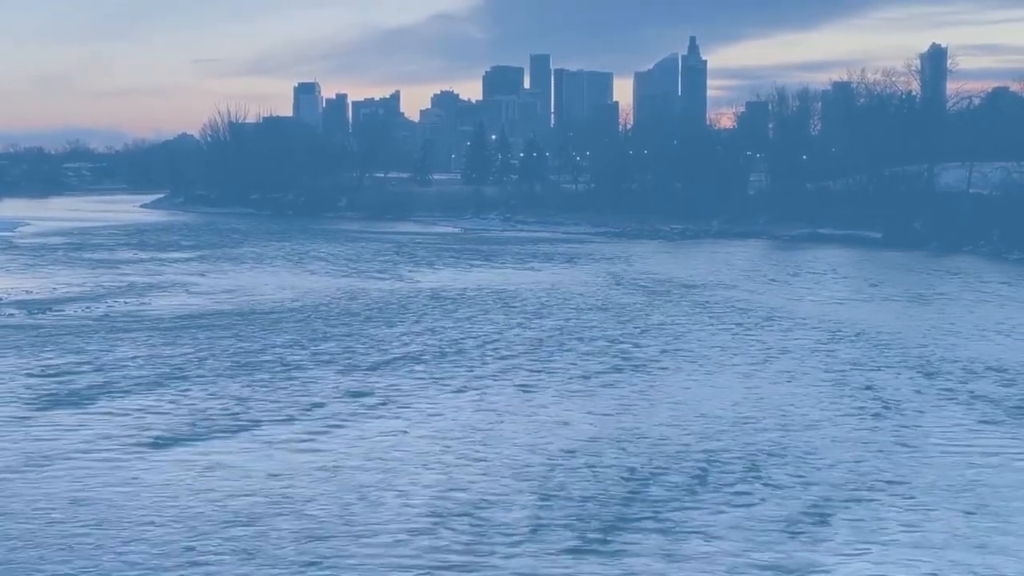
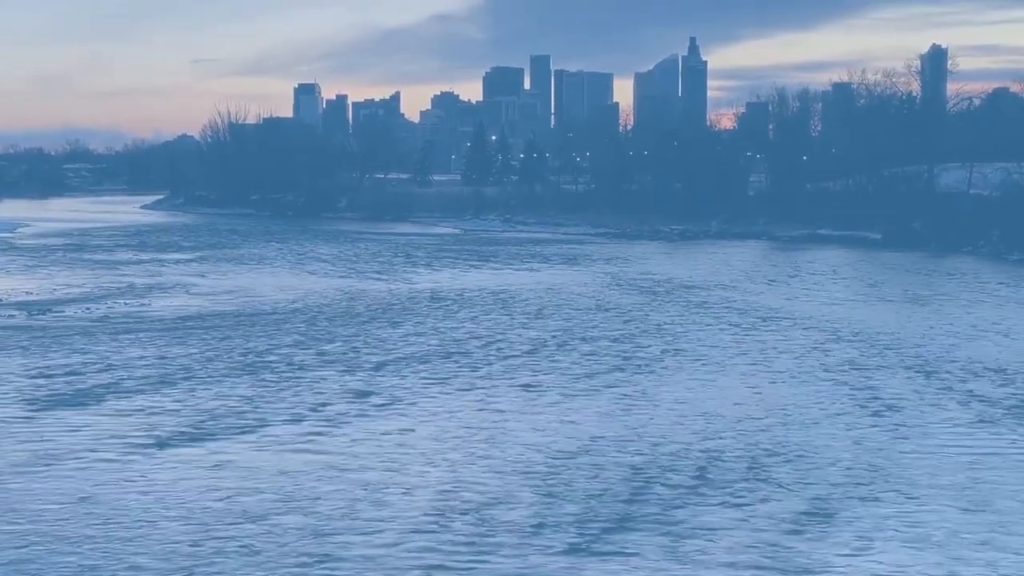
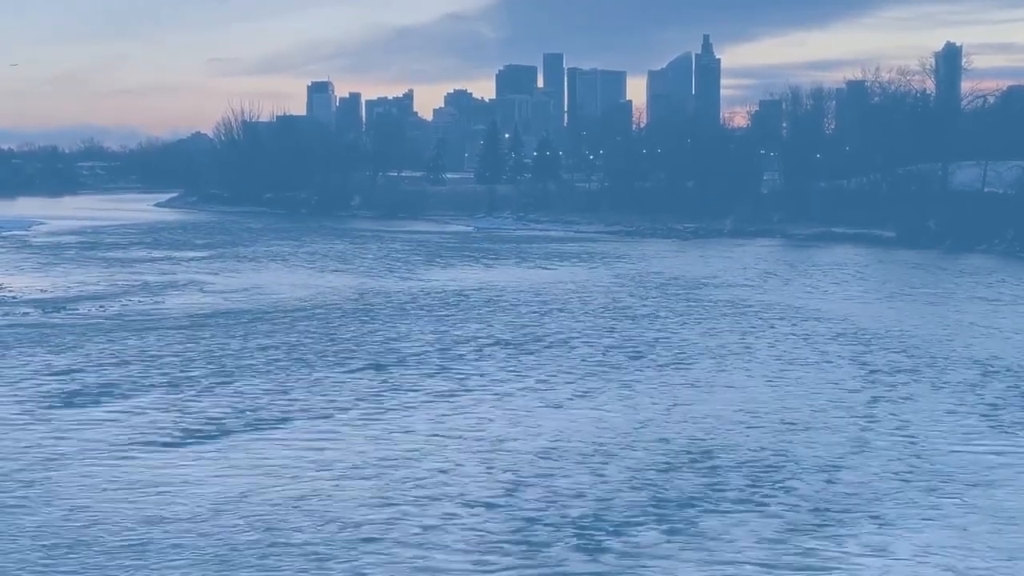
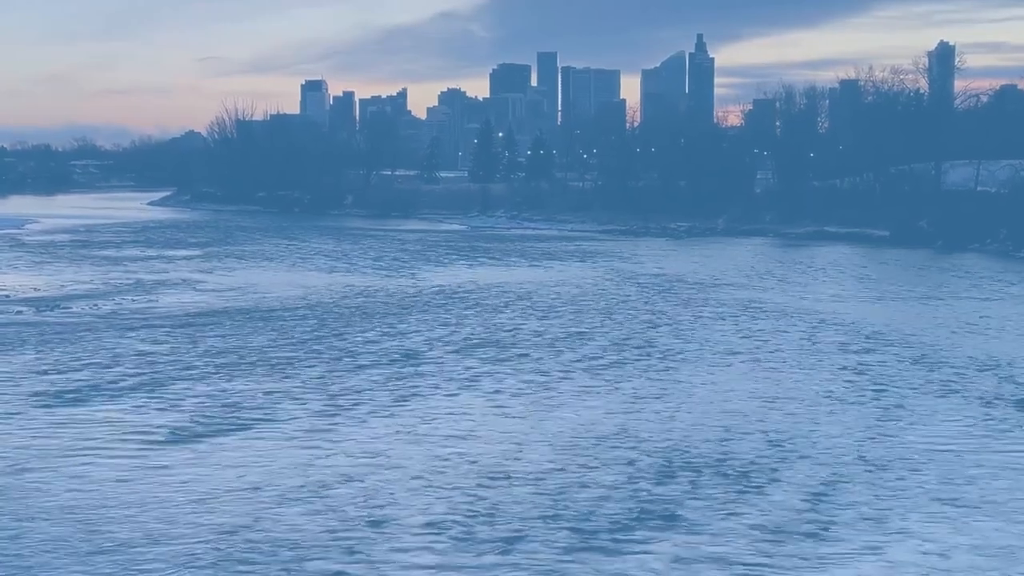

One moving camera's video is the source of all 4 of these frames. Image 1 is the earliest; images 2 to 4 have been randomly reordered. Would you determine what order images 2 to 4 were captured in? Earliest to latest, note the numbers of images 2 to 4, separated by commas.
2, 4, 3
